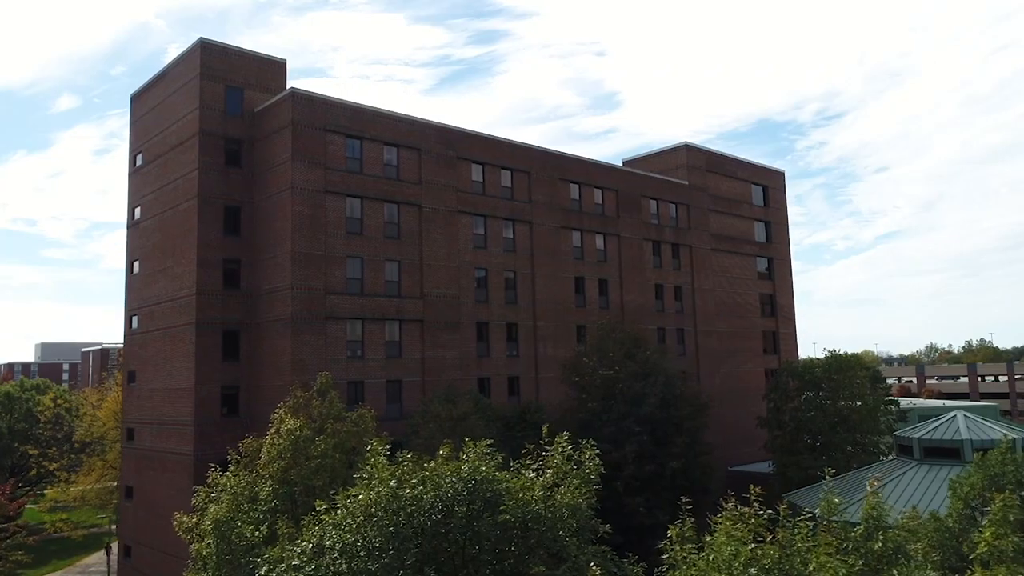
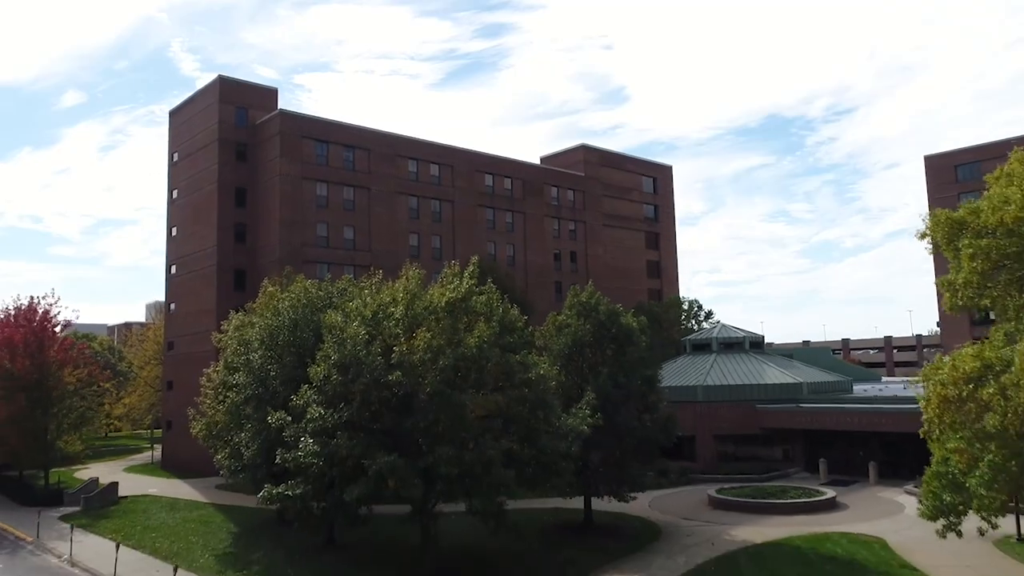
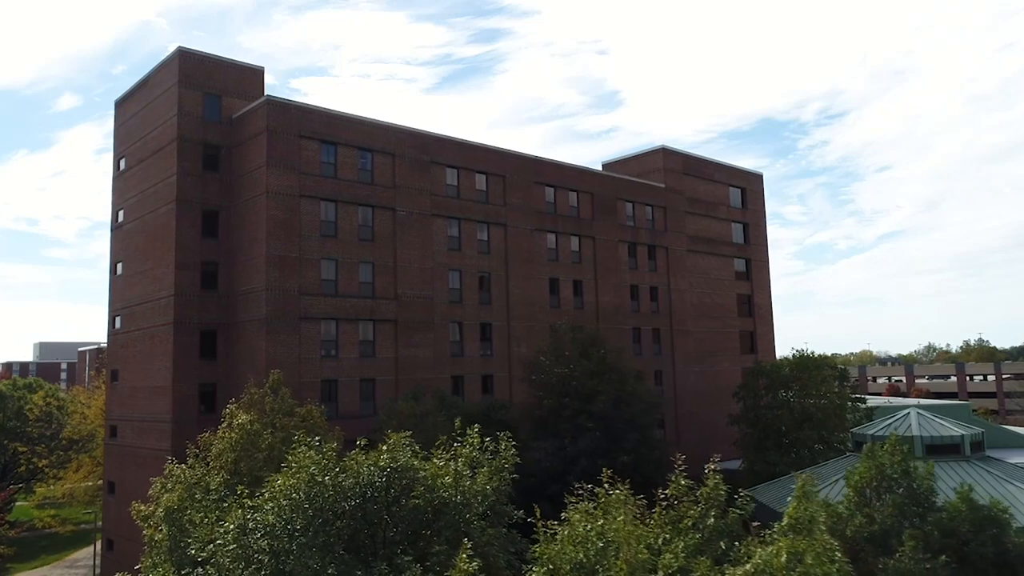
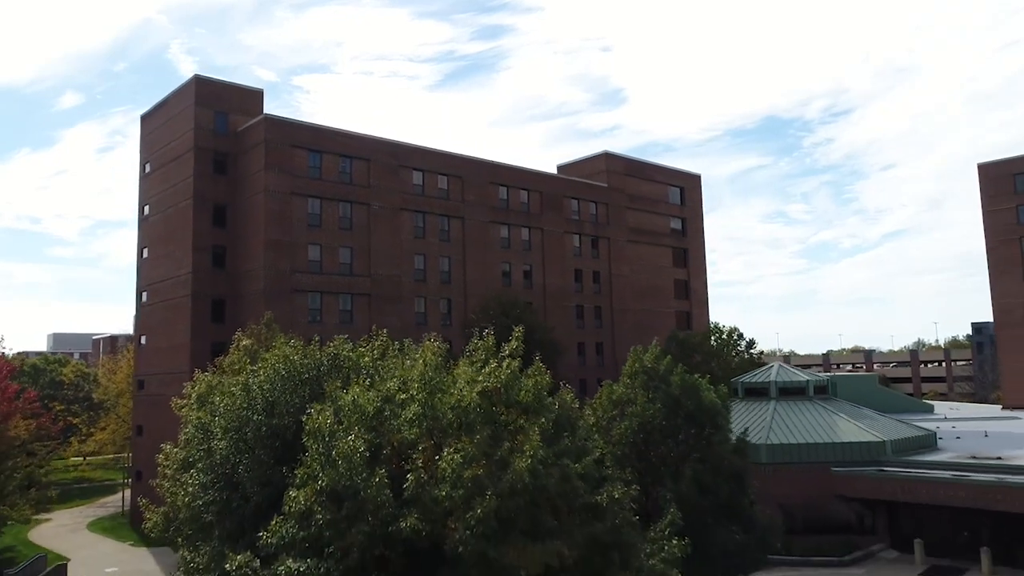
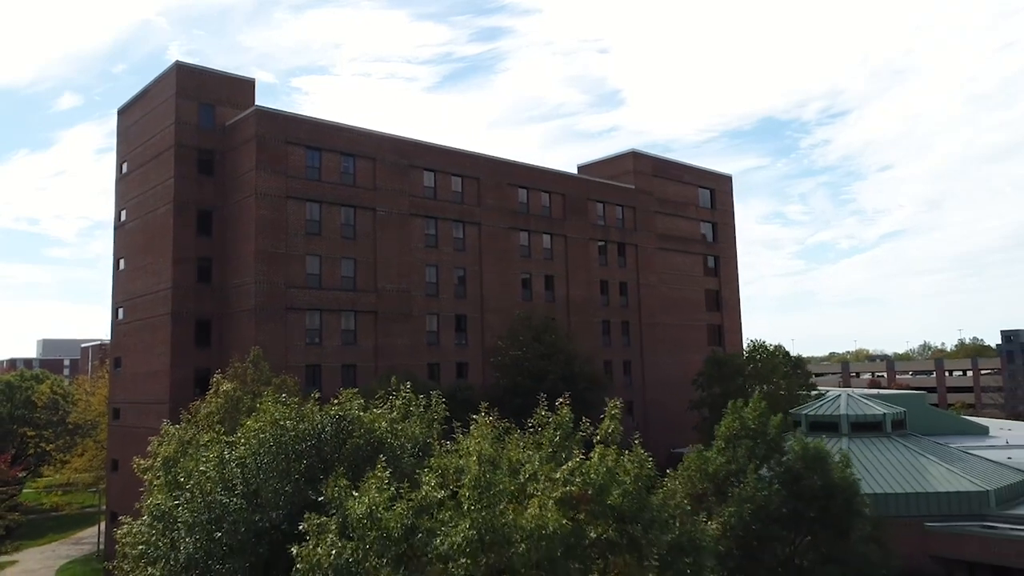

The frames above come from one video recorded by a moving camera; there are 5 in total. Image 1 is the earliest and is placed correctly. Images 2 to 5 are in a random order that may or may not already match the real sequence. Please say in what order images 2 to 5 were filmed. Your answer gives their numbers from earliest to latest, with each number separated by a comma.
3, 5, 4, 2
